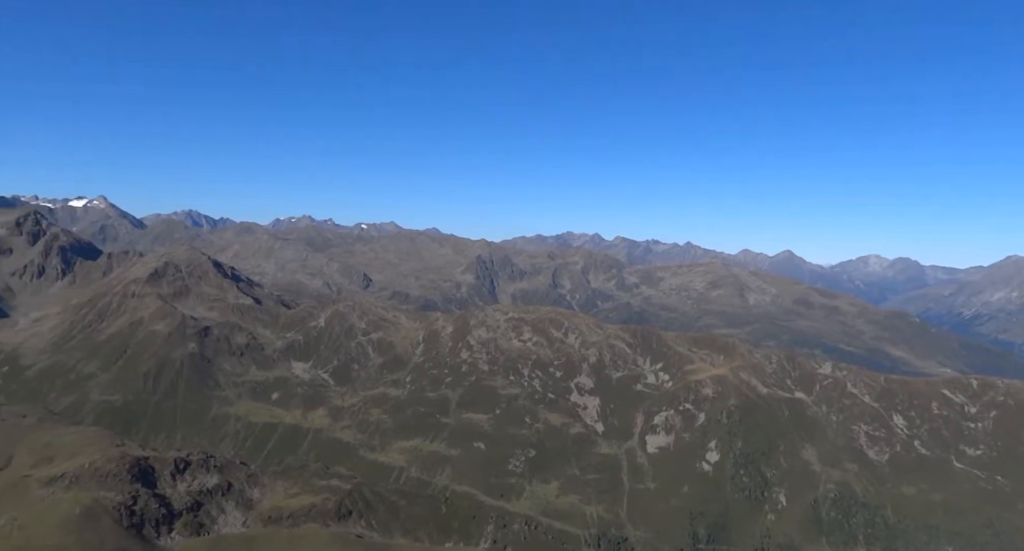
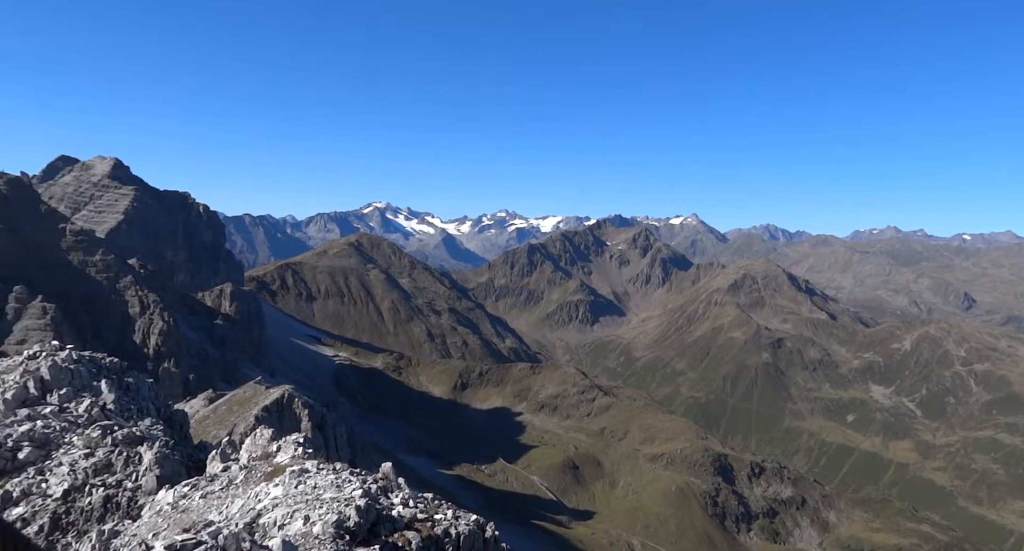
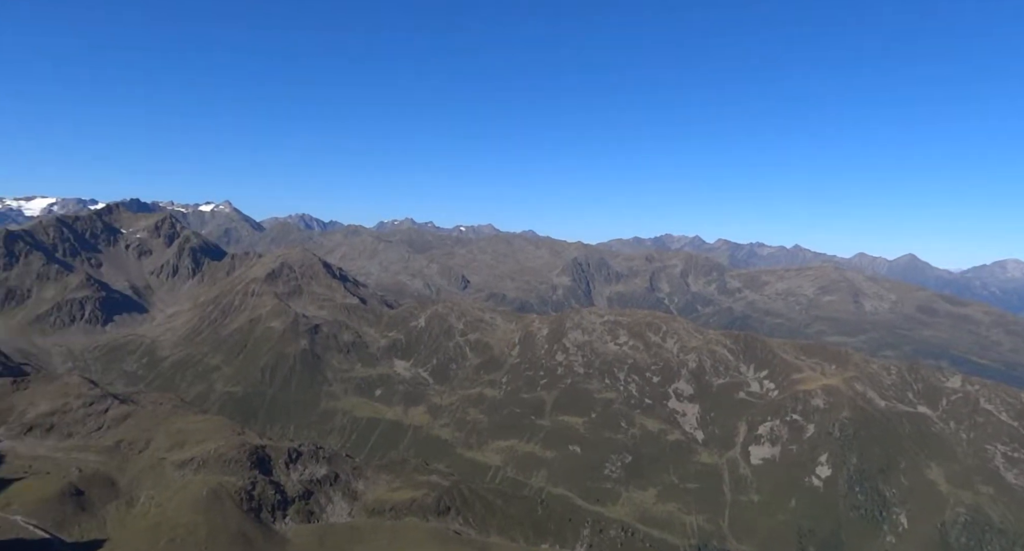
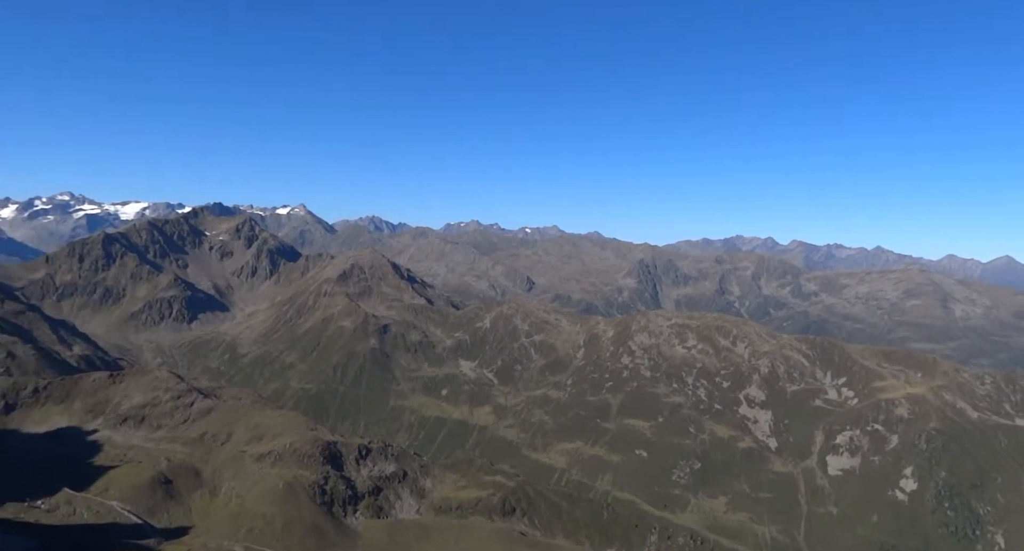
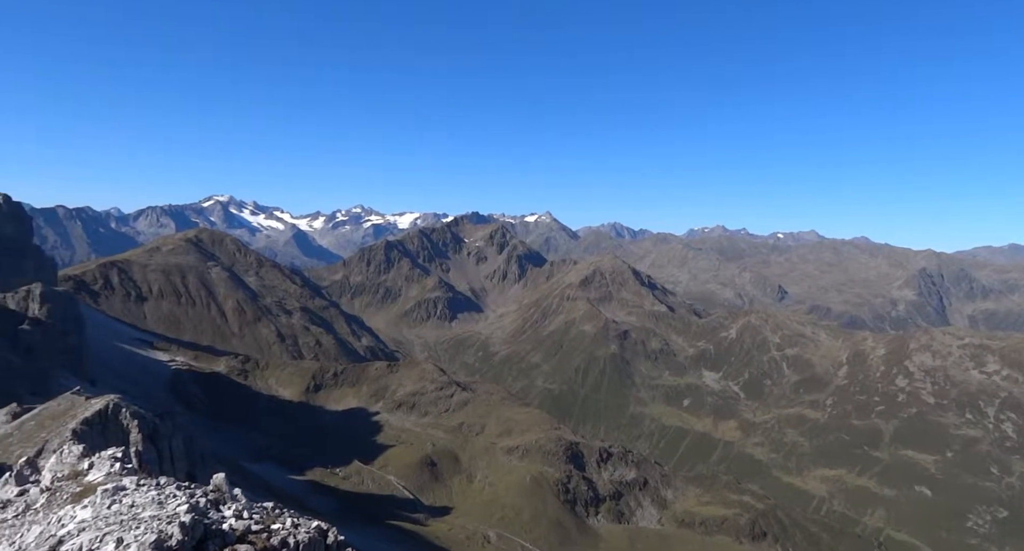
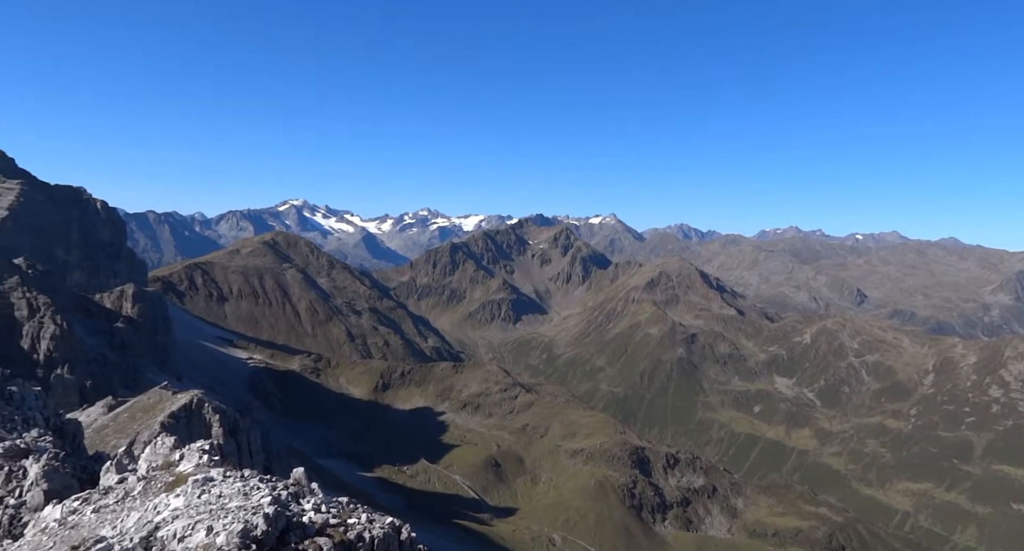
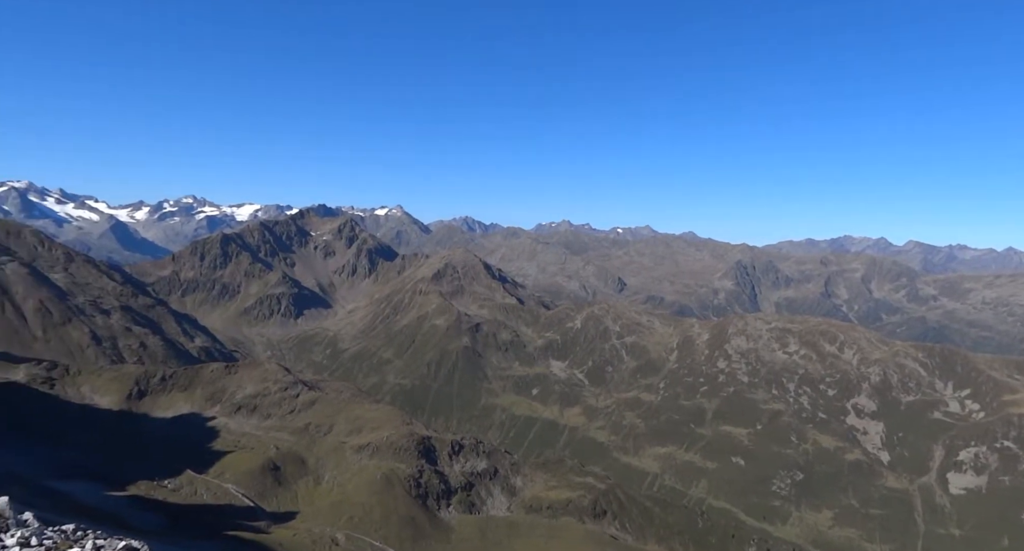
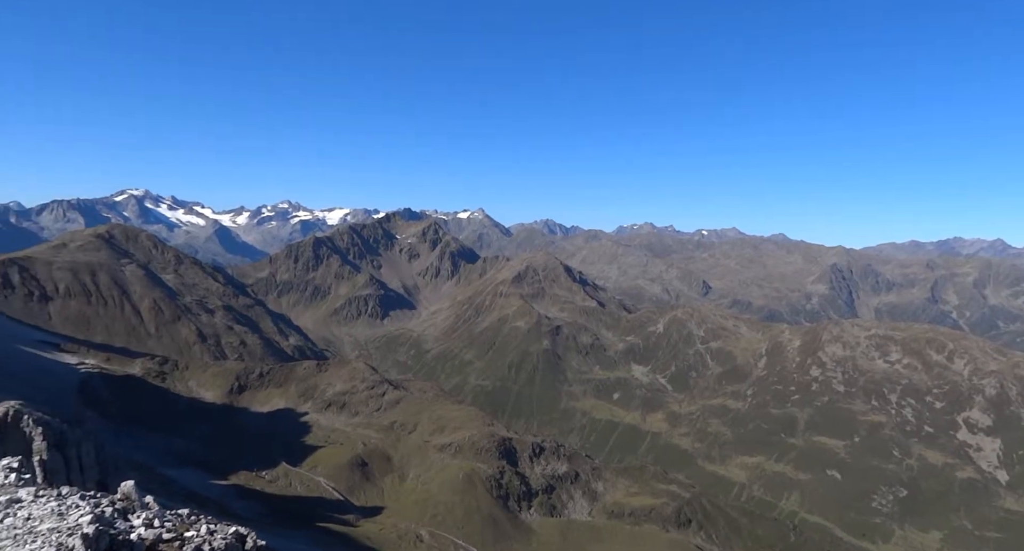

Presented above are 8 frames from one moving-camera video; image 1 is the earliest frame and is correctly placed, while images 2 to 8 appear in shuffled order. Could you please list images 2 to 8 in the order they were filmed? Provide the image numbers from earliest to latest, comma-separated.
3, 4, 7, 8, 5, 6, 2
